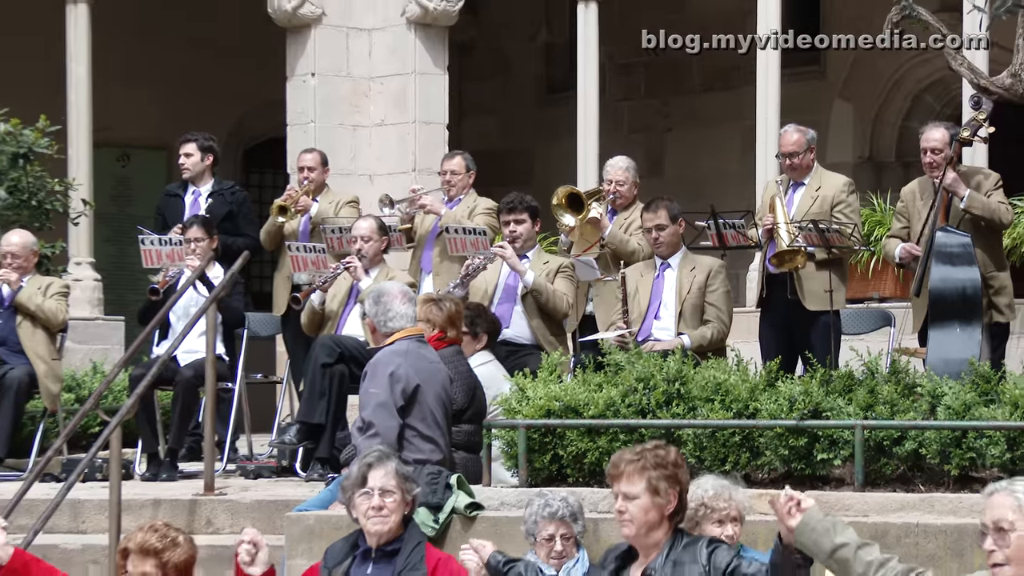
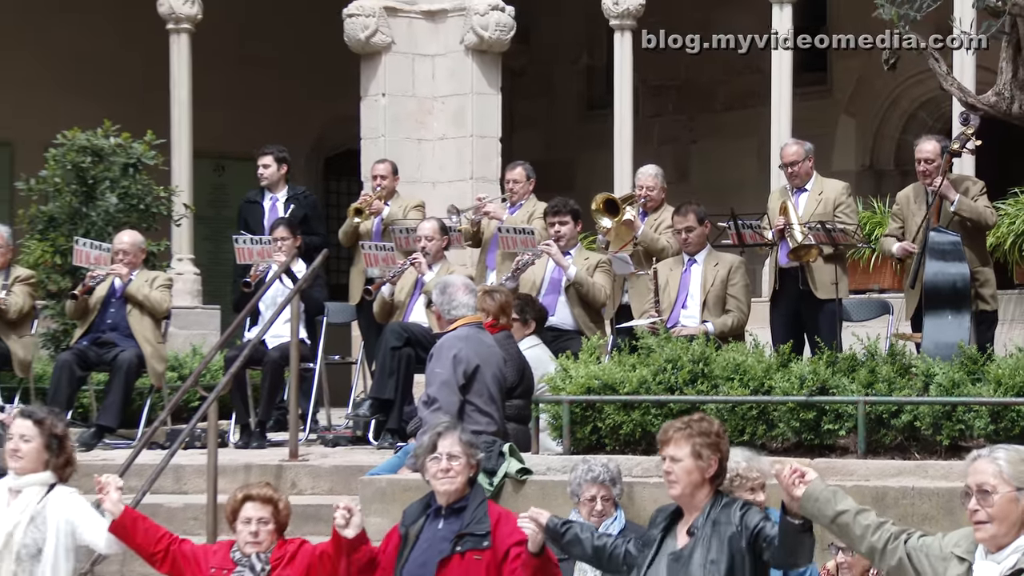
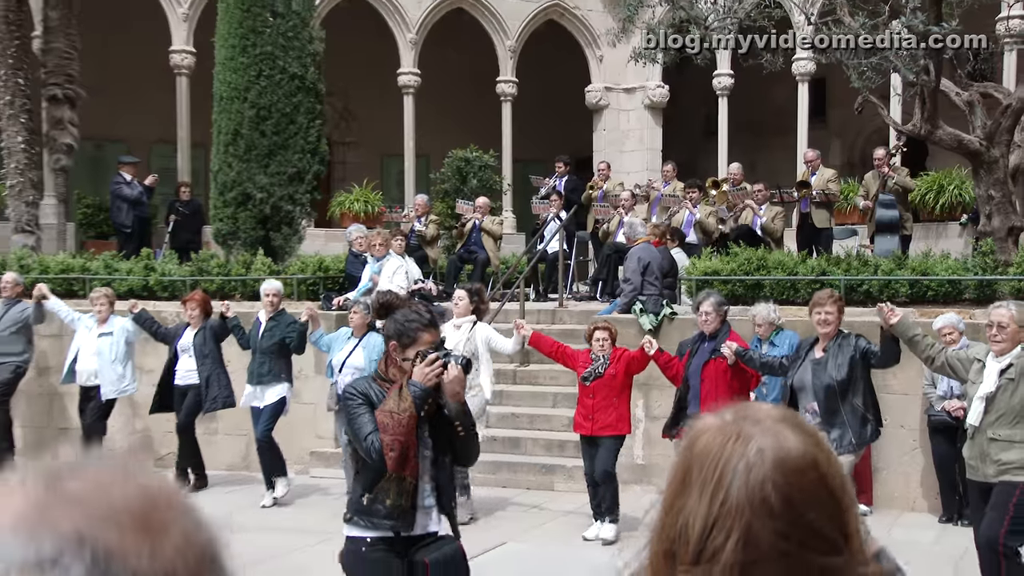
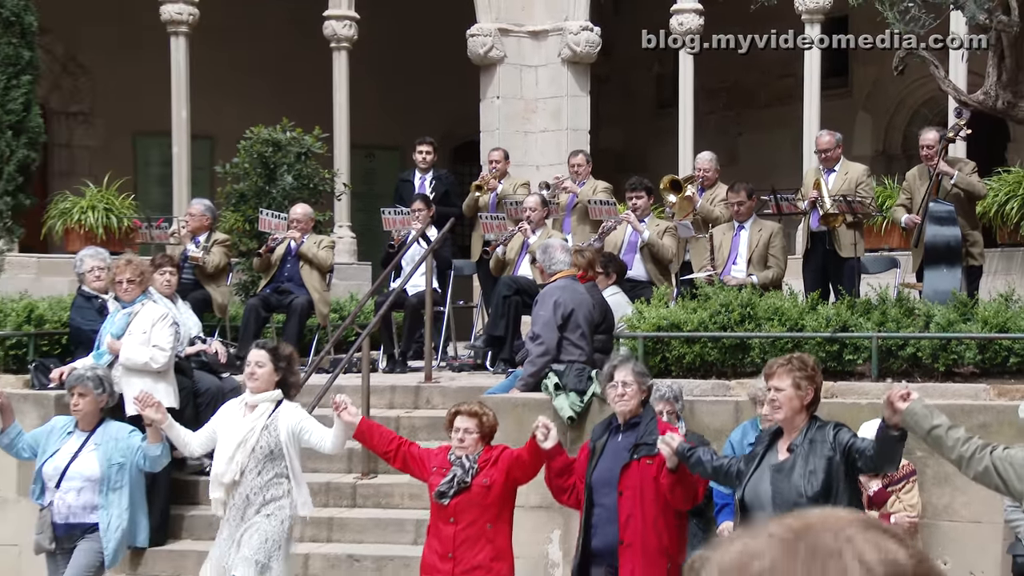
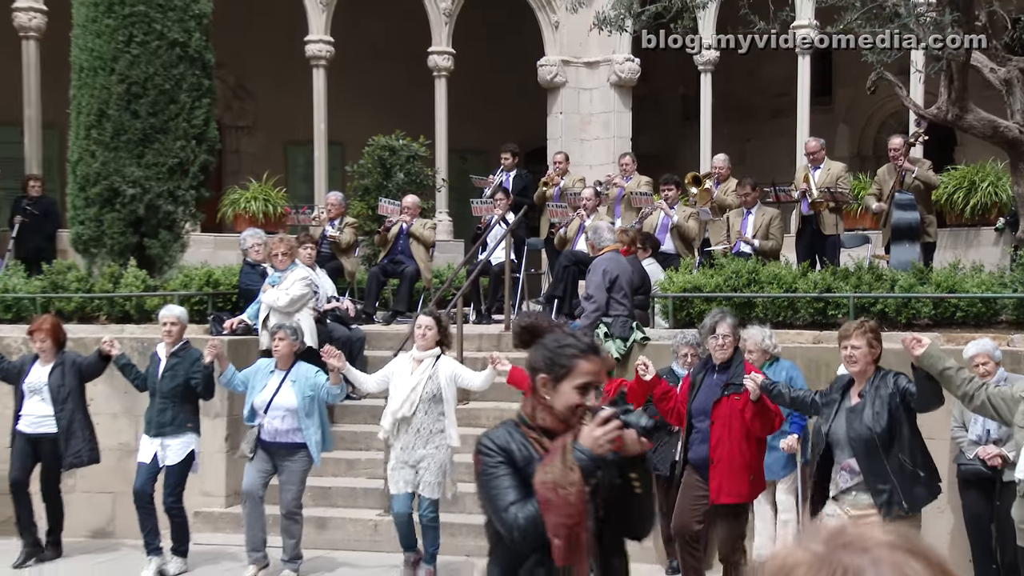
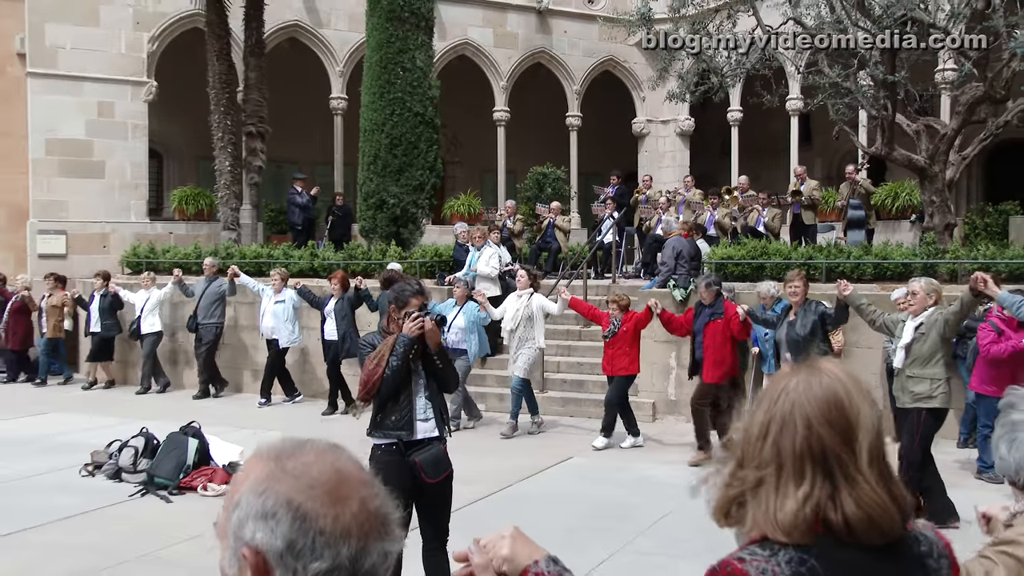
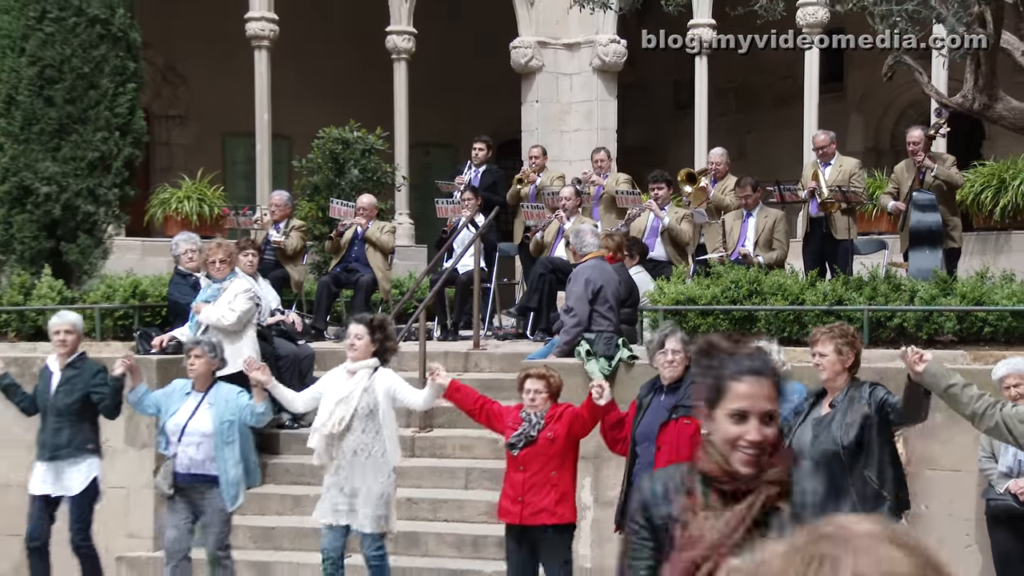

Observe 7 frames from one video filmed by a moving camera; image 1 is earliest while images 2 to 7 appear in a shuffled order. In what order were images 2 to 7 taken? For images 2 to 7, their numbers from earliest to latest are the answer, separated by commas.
2, 4, 7, 5, 3, 6
